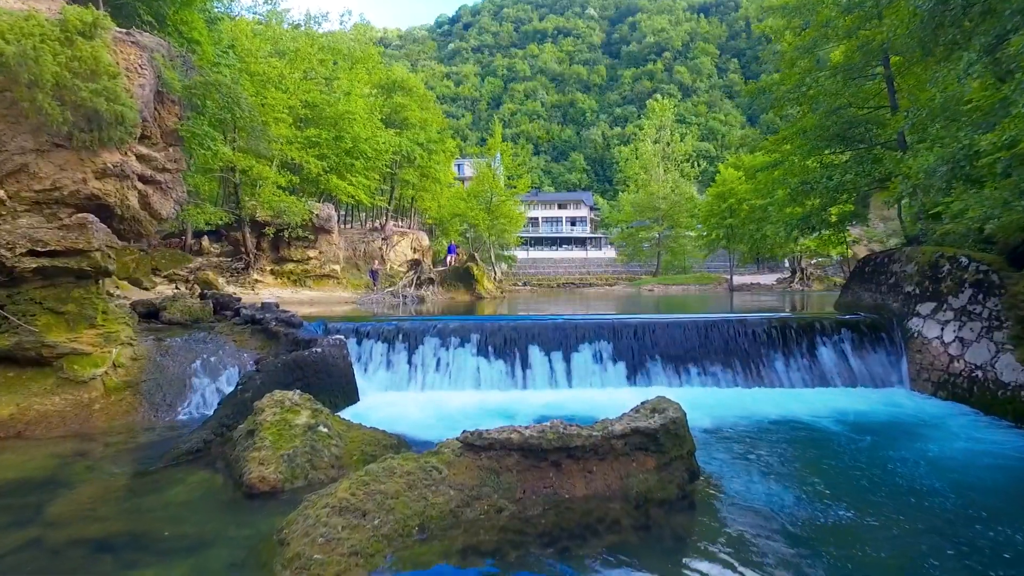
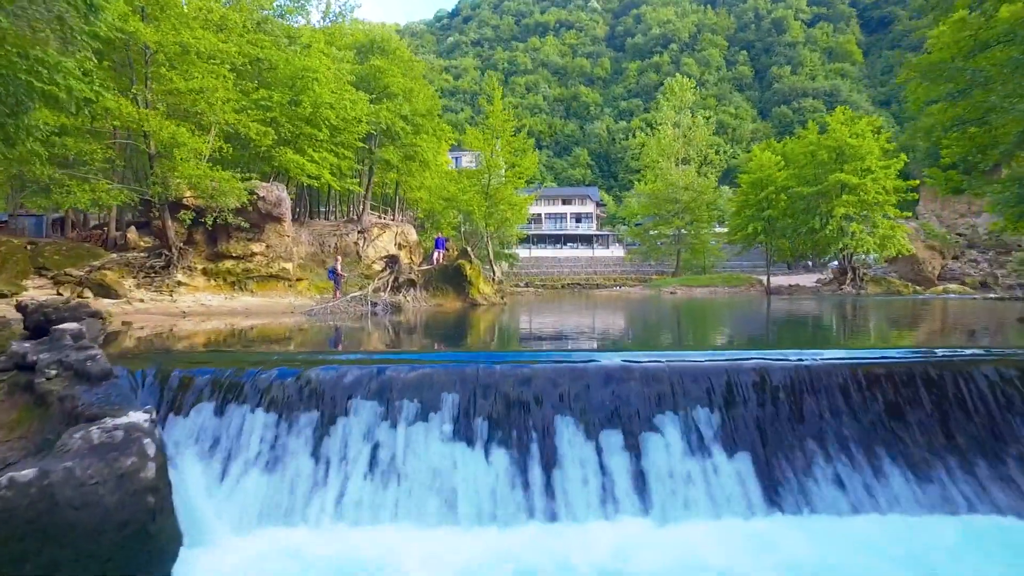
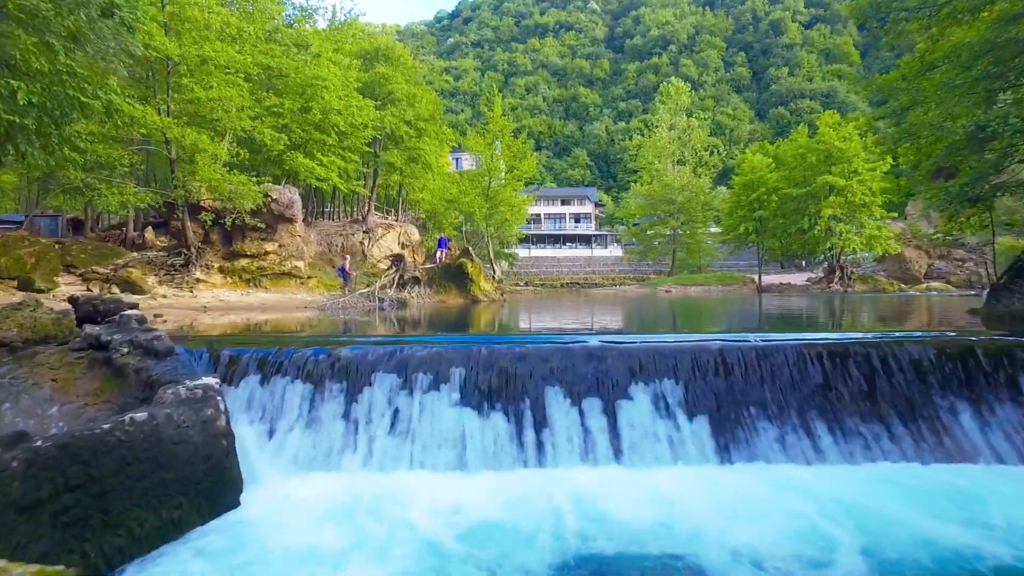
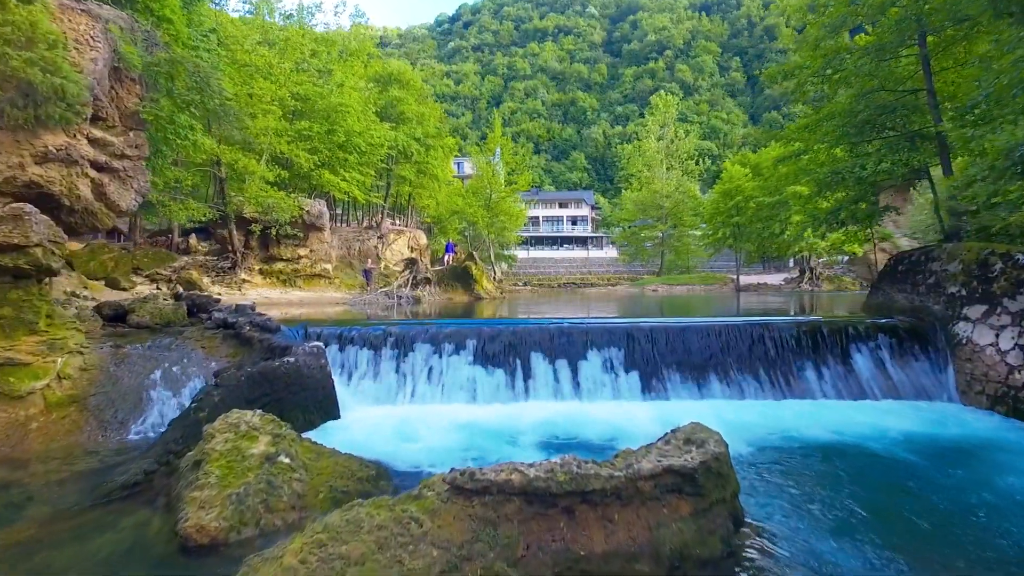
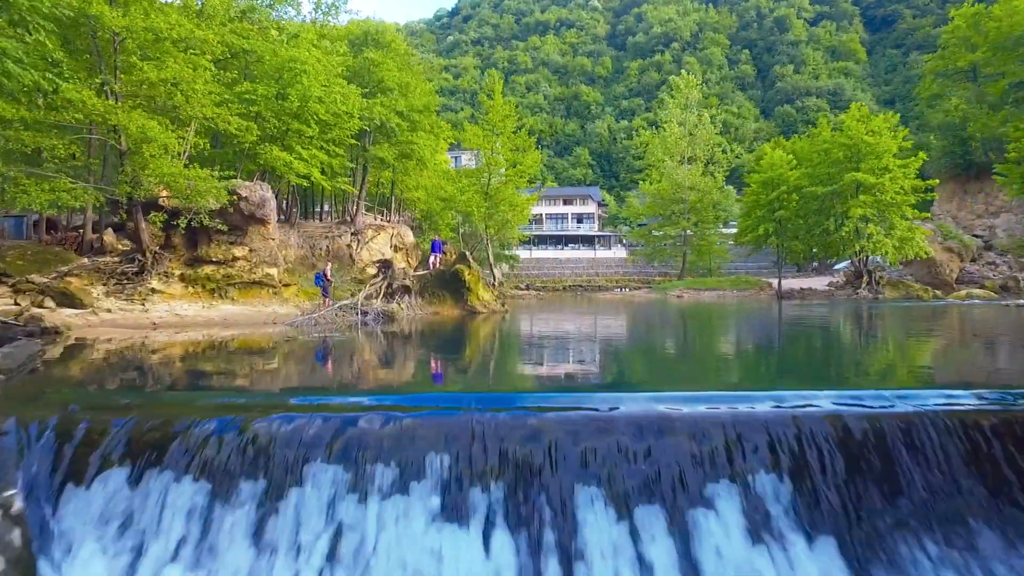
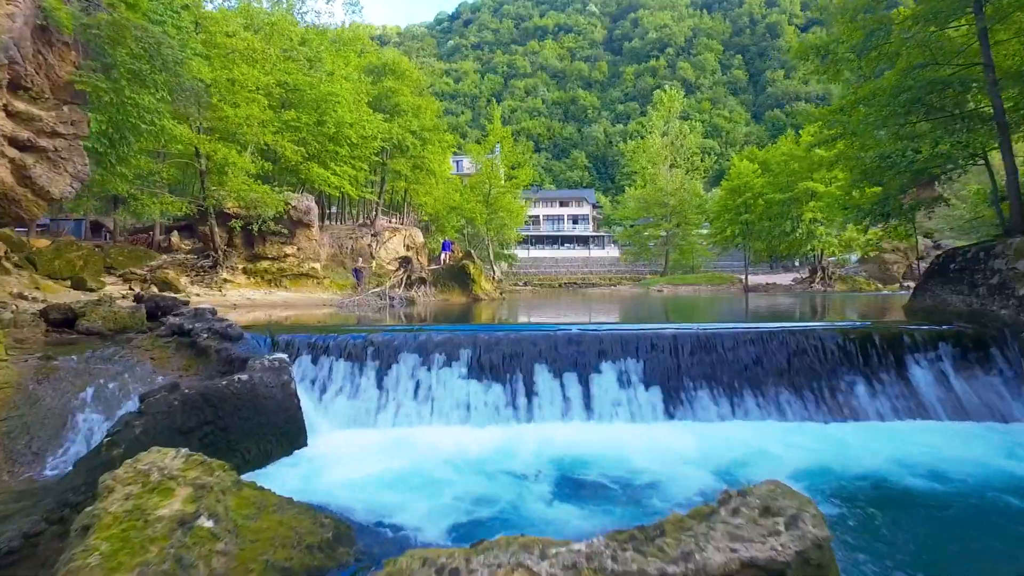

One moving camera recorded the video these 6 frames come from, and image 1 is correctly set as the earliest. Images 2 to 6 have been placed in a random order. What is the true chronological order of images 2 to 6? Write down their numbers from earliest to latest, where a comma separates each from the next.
4, 6, 3, 2, 5
